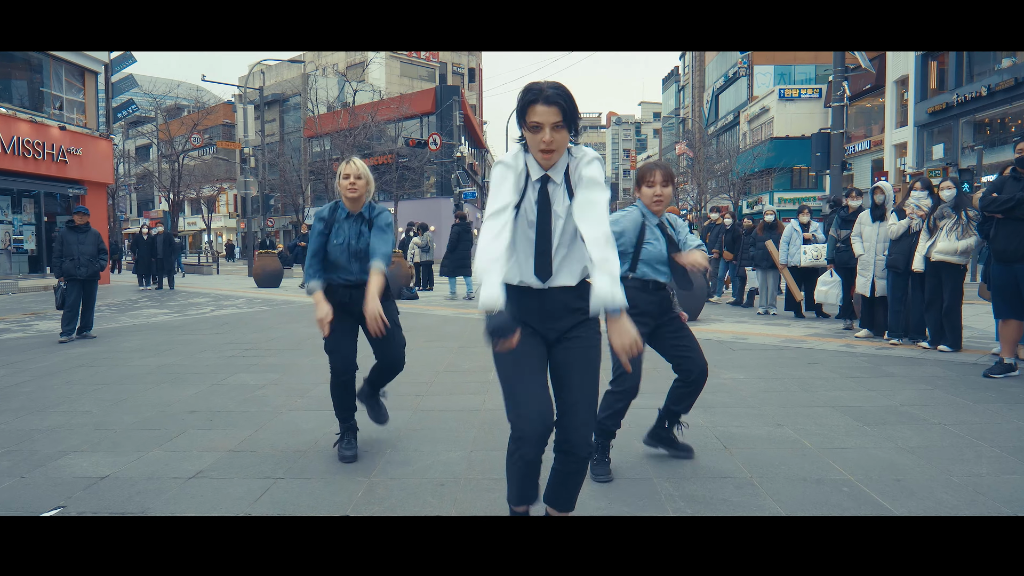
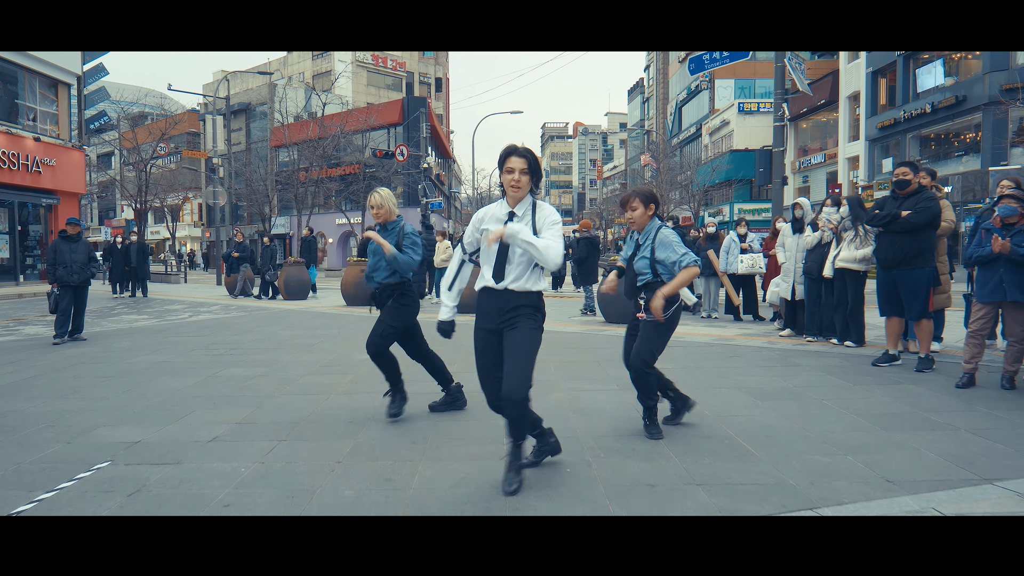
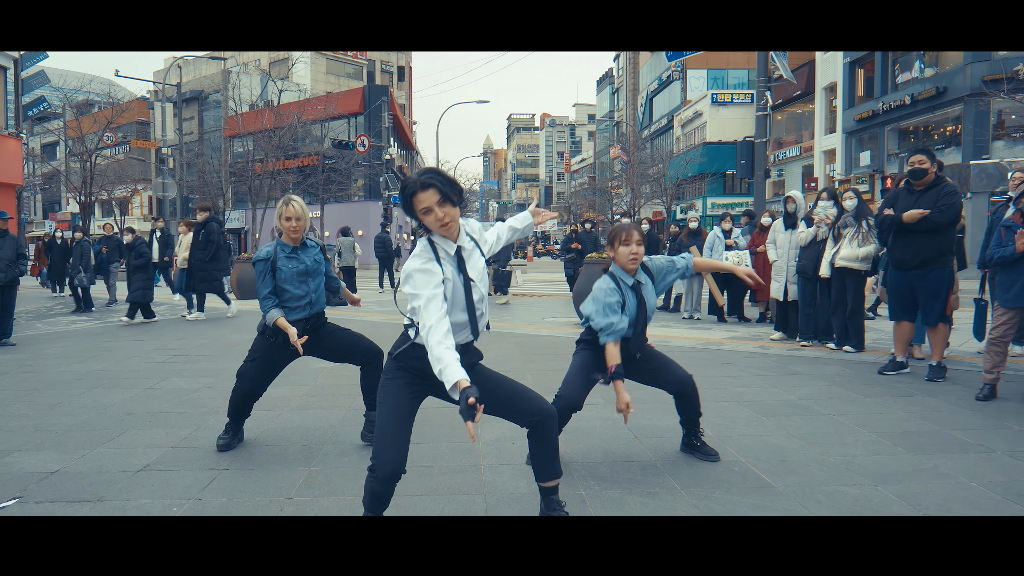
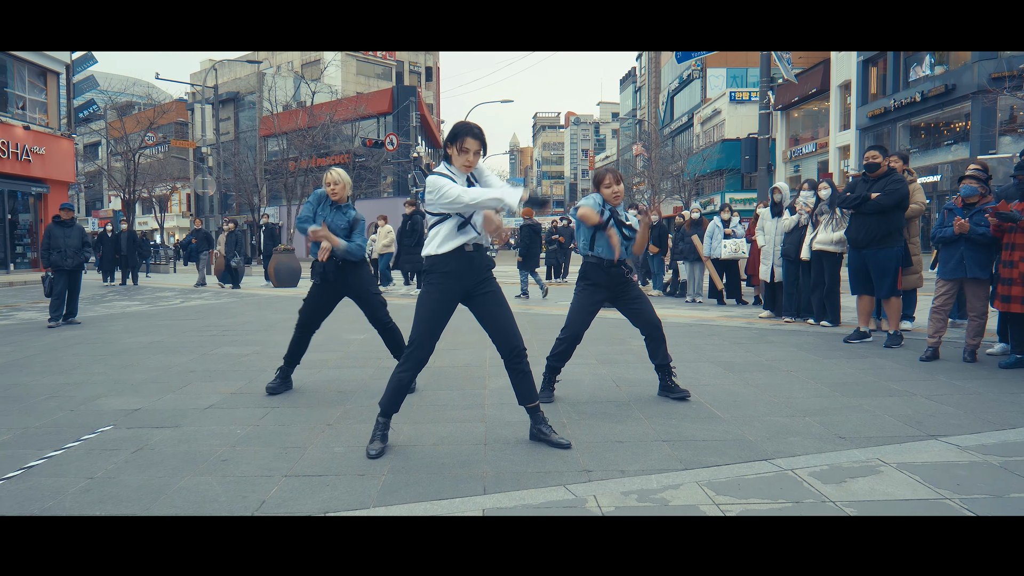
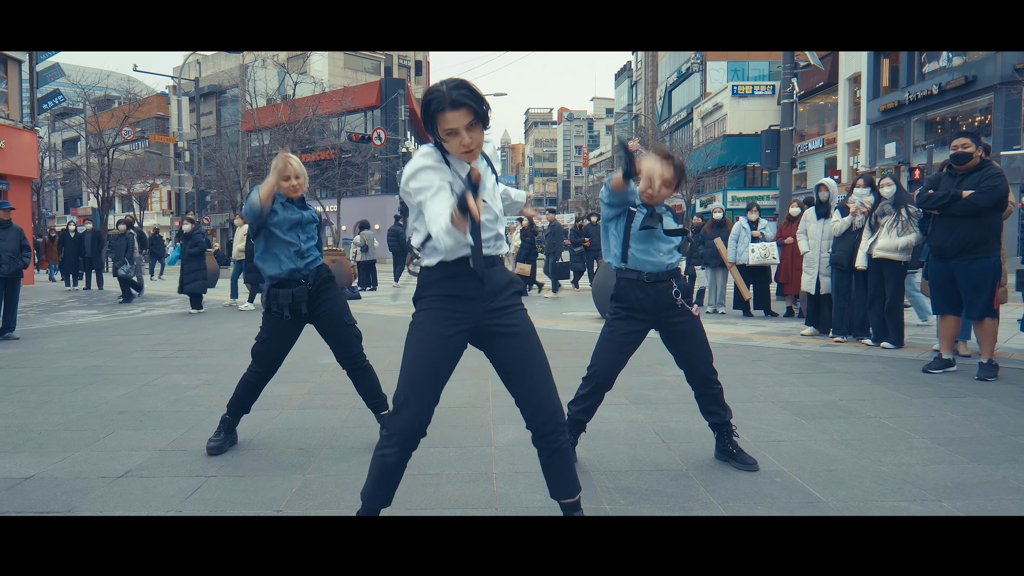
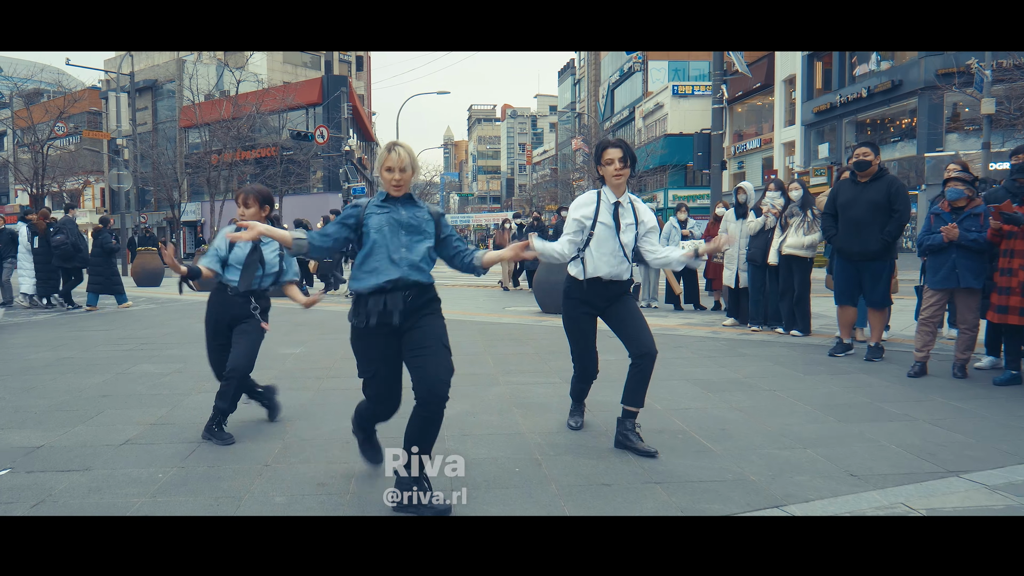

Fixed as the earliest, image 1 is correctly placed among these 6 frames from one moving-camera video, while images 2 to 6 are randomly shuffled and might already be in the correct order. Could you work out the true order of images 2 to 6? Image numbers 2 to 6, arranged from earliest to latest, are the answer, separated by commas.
2, 4, 5, 3, 6
